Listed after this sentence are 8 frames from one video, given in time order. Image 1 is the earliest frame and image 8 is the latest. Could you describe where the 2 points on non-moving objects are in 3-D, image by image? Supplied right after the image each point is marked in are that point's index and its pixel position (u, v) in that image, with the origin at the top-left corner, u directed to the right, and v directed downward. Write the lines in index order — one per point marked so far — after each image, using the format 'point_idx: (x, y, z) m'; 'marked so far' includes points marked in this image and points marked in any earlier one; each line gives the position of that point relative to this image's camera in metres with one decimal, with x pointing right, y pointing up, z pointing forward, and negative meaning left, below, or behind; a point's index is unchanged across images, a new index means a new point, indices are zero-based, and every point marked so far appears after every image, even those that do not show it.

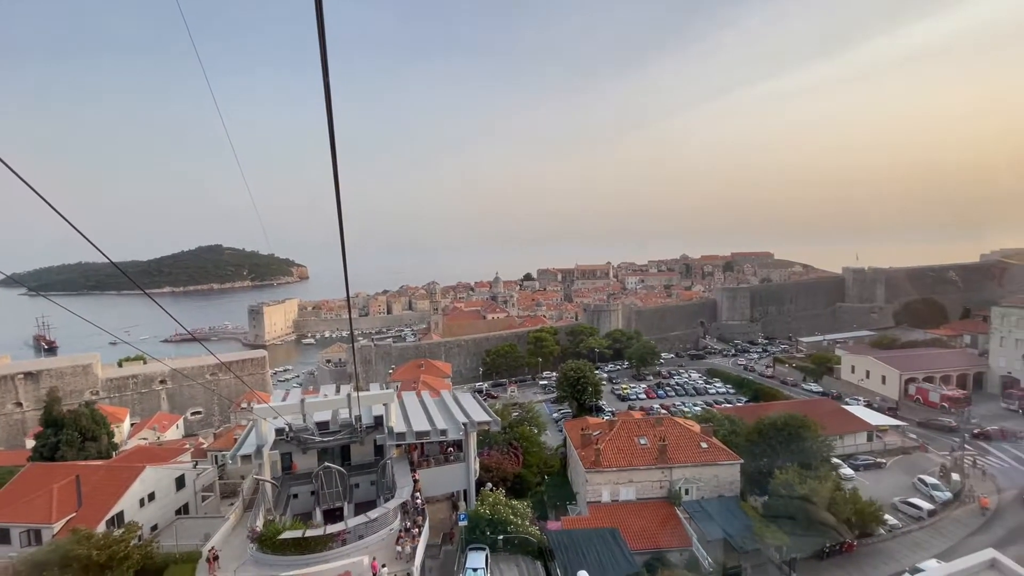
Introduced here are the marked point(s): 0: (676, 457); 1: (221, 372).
0: (+2.1, -2.1, +6.1) m
1: (-10.4, -3.0, +17.1) m
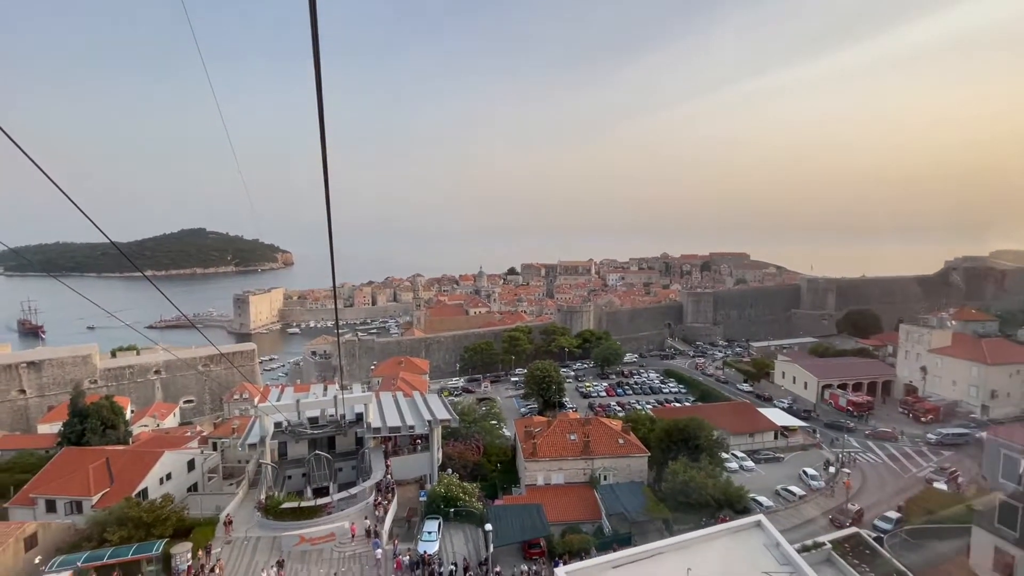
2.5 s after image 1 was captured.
0: (+1.3, -2.6, +7.6) m
1: (-11.4, -2.9, +18.3) m
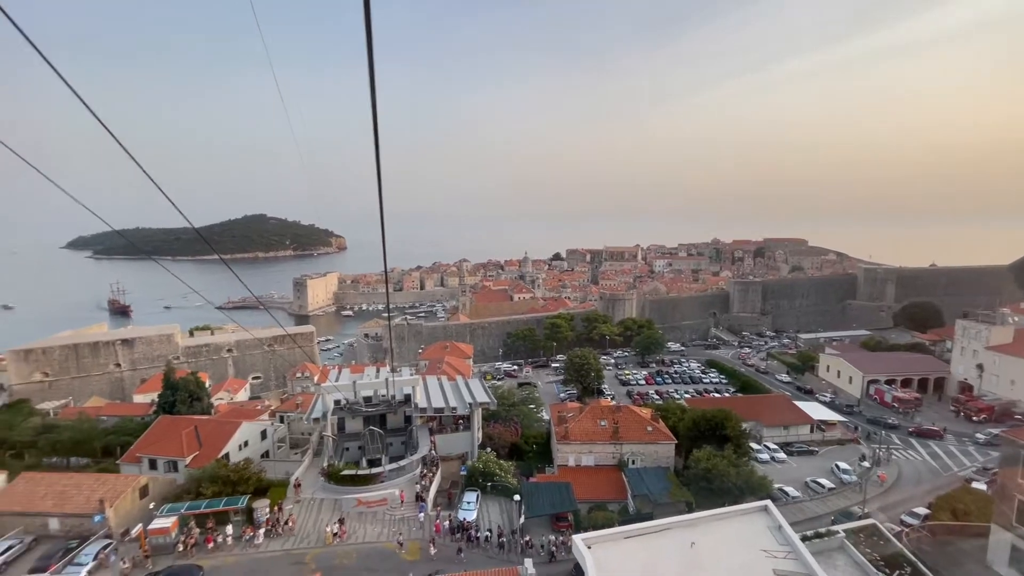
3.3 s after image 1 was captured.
0: (+1.9, -2.5, +8.1) m
1: (-9.8, -2.3, +19.9) m
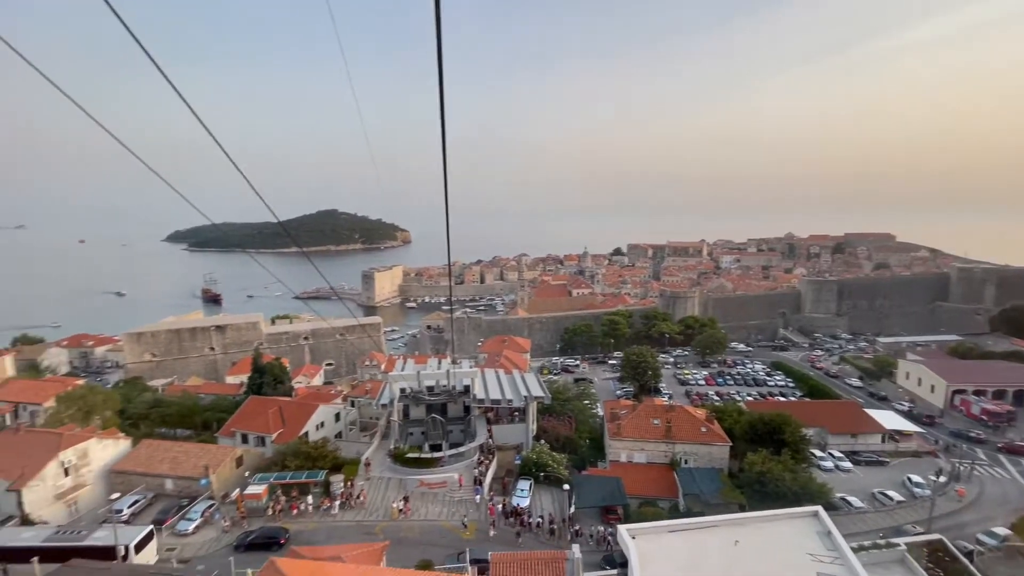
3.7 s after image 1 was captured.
0: (+2.8, -2.5, +8.2) m
1: (-7.3, -2.0, +21.3) m
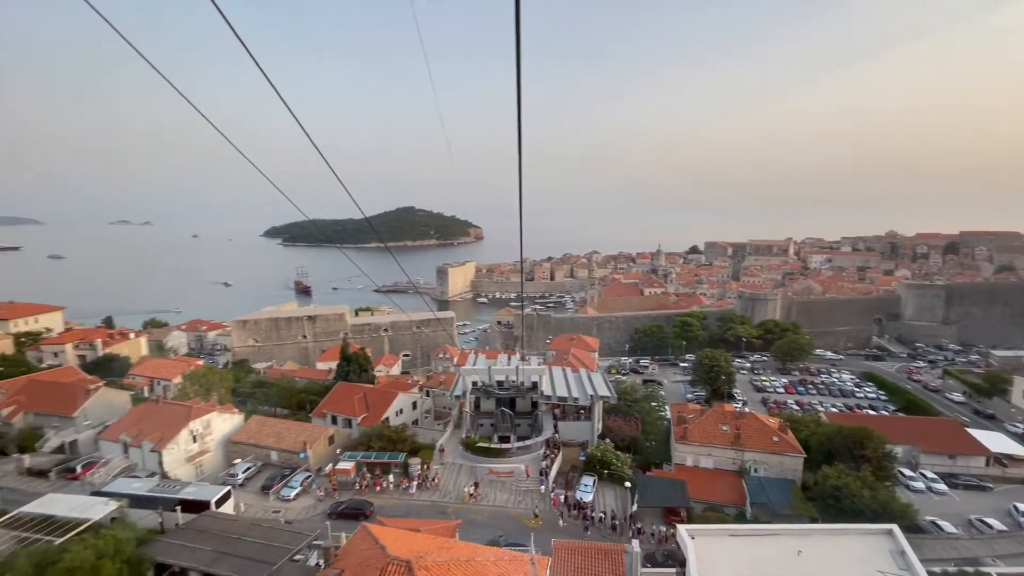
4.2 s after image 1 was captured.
0: (+4.0, -2.6, +8.0) m
1: (-4.2, -1.8, +22.5) m
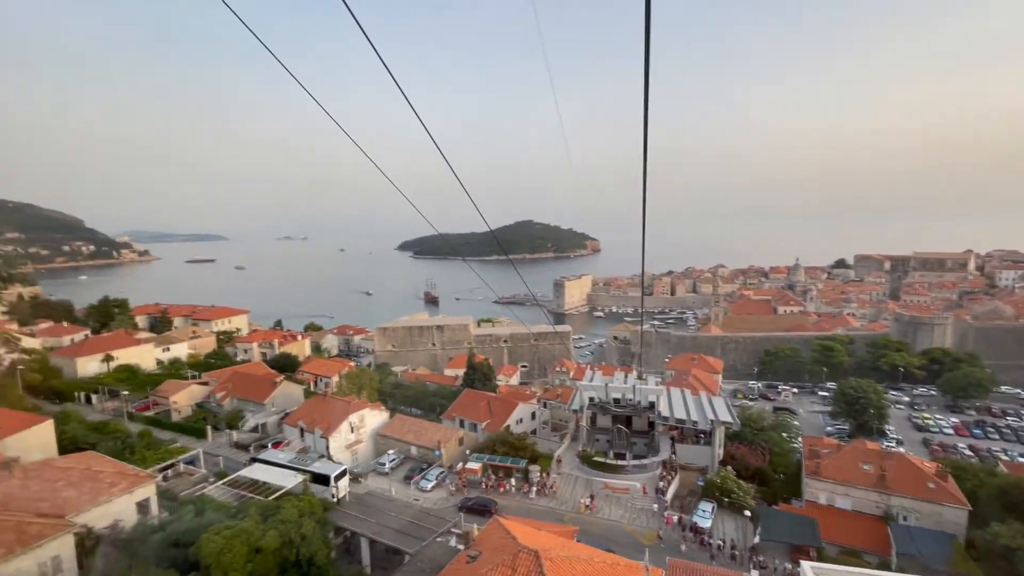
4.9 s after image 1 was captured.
0: (+5.8, -3.0, +7.3) m
1: (+1.4, -2.5, +23.3) m
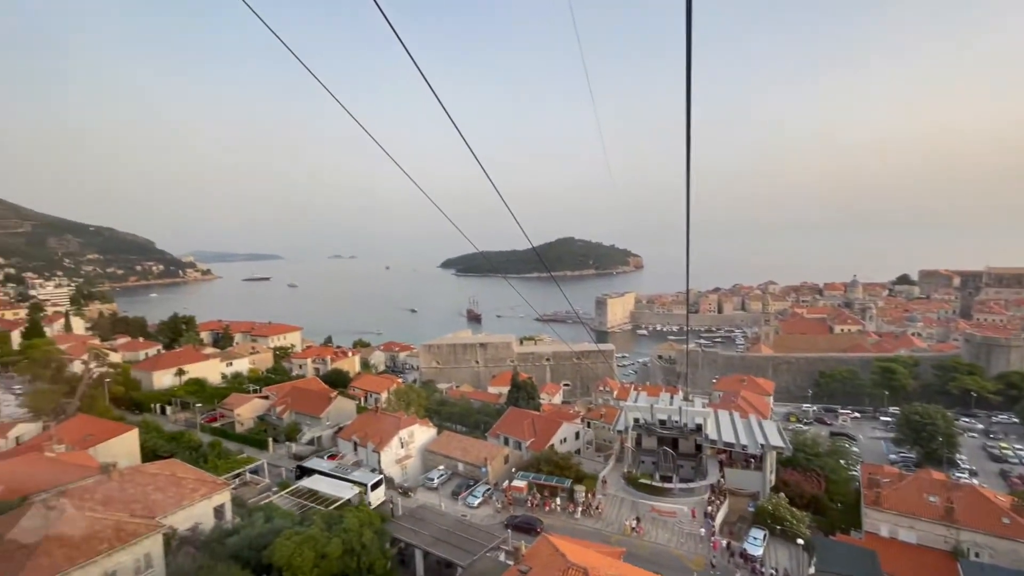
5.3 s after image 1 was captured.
0: (+6.5, -3.3, +6.9) m
1: (+3.5, -3.4, +23.2) m
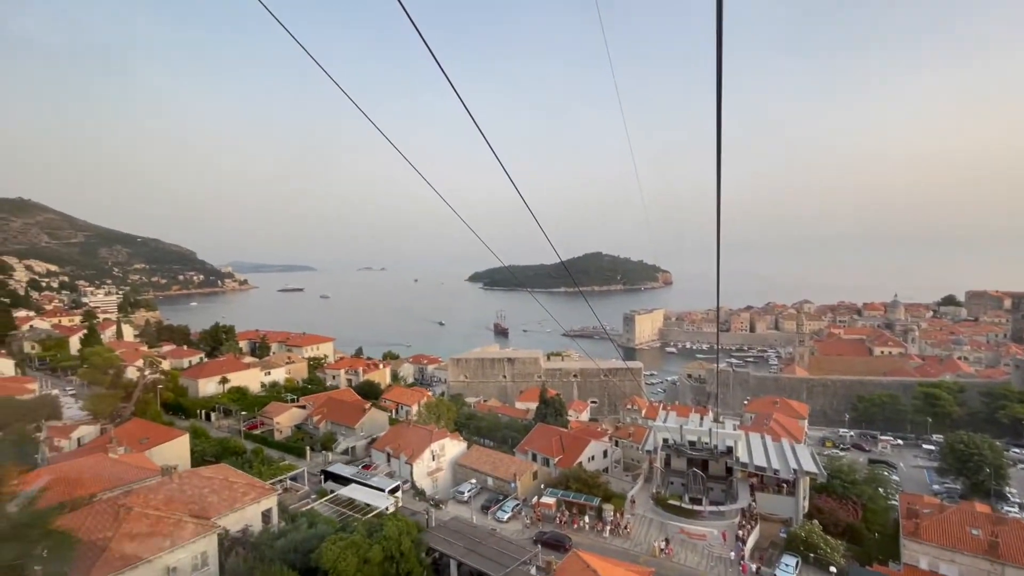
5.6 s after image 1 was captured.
0: (+6.9, -3.7, +6.6) m
1: (+4.8, -4.2, +23.1) m
